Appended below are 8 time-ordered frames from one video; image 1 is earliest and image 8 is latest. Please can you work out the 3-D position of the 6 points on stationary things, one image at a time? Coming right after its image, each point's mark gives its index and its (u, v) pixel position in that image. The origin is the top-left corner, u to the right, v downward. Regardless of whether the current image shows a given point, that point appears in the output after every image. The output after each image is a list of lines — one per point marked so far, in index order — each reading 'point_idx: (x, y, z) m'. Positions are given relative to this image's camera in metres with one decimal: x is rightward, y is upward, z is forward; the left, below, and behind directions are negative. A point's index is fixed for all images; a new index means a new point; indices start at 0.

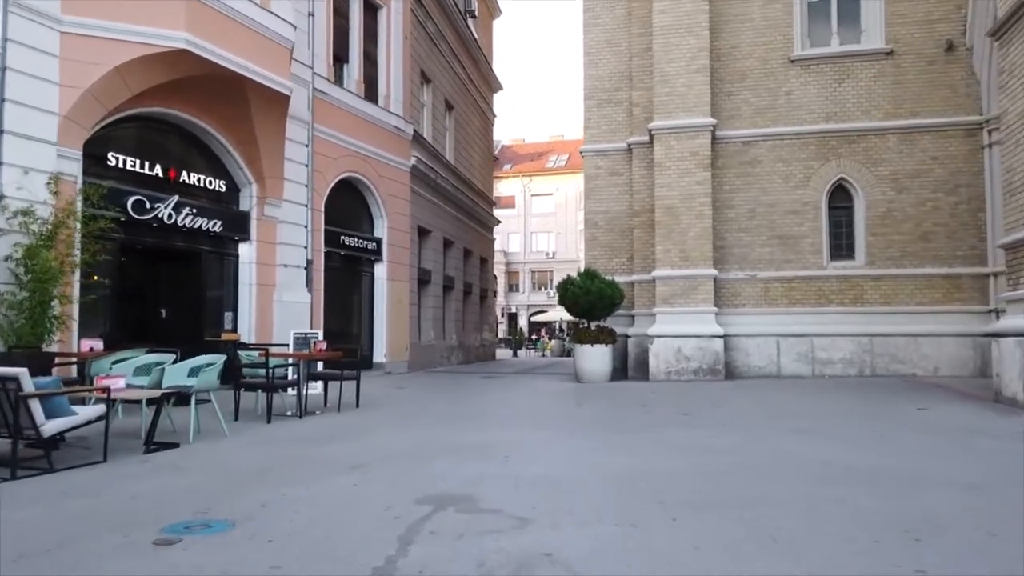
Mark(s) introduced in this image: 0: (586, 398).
0: (+1.3, -2.0, +12.9) m
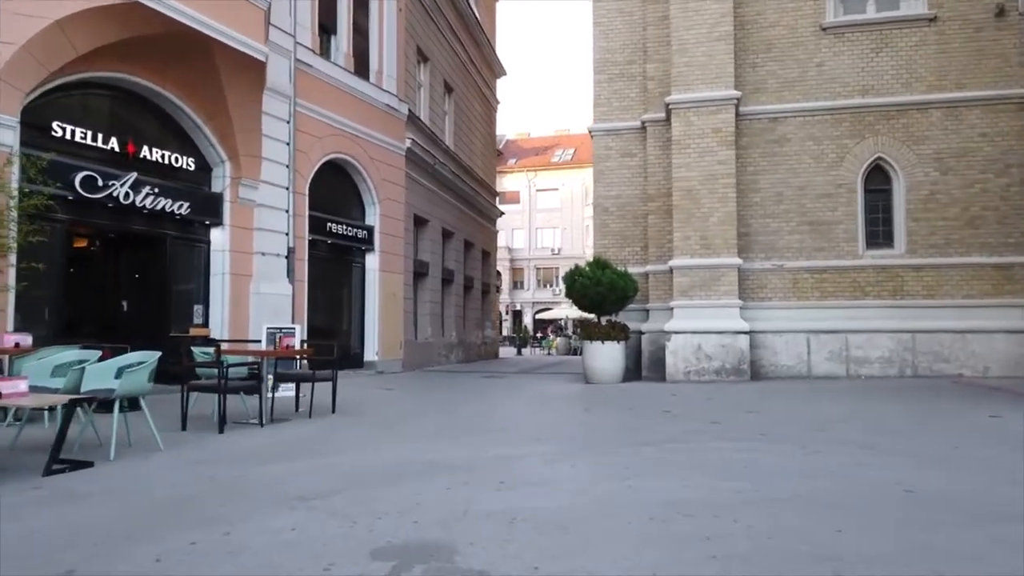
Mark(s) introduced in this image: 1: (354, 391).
0: (+1.3, -1.8, +11.3) m
1: (-3.0, -2.0, +13.7) m
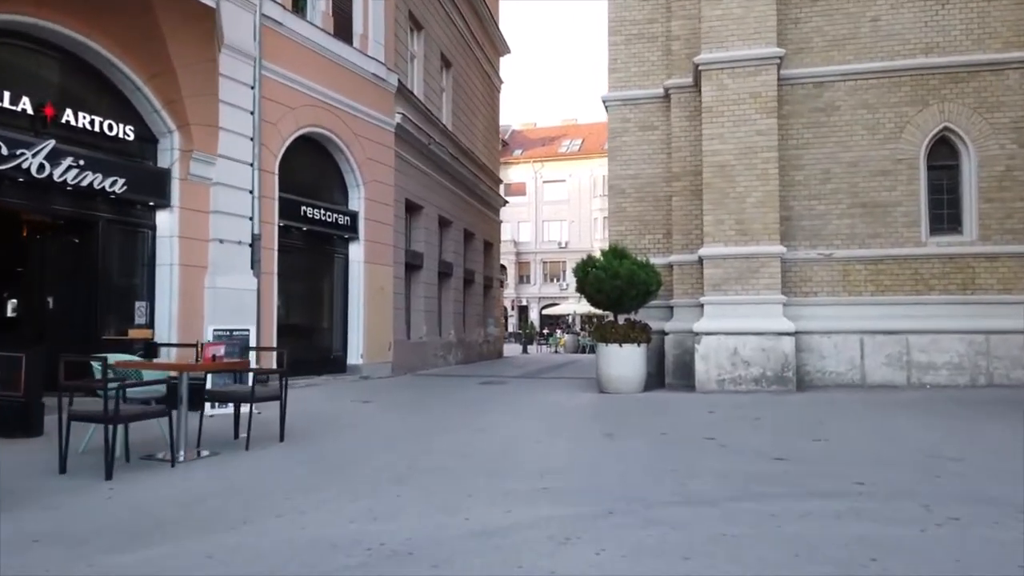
0: (+1.3, -1.7, +9.0) m
1: (-3.0, -1.8, +11.5) m
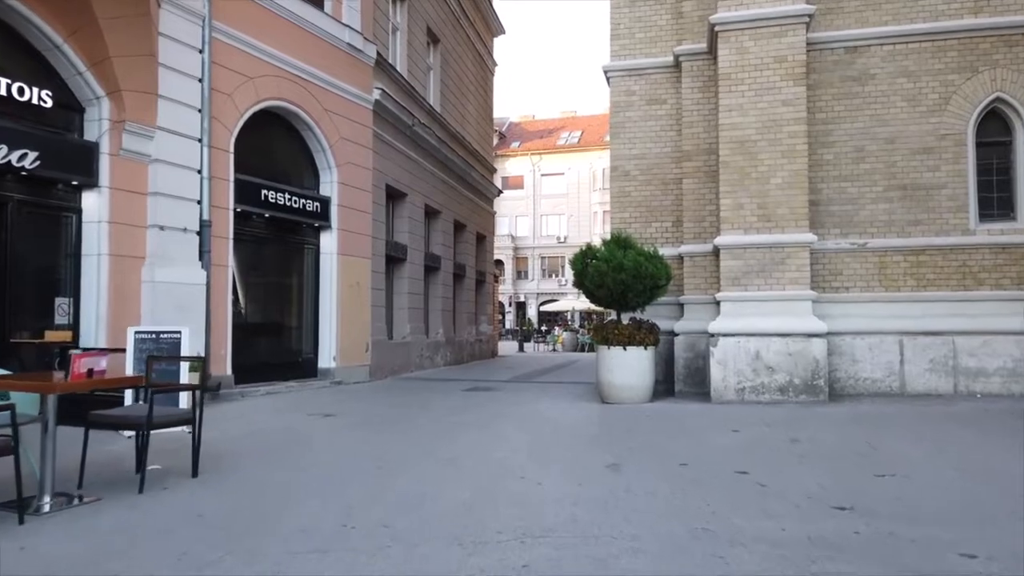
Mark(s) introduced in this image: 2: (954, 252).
0: (+1.1, -1.6, +7.3) m
1: (-3.2, -1.8, +9.8) m
2: (+7.0, +0.6, +11.6) m
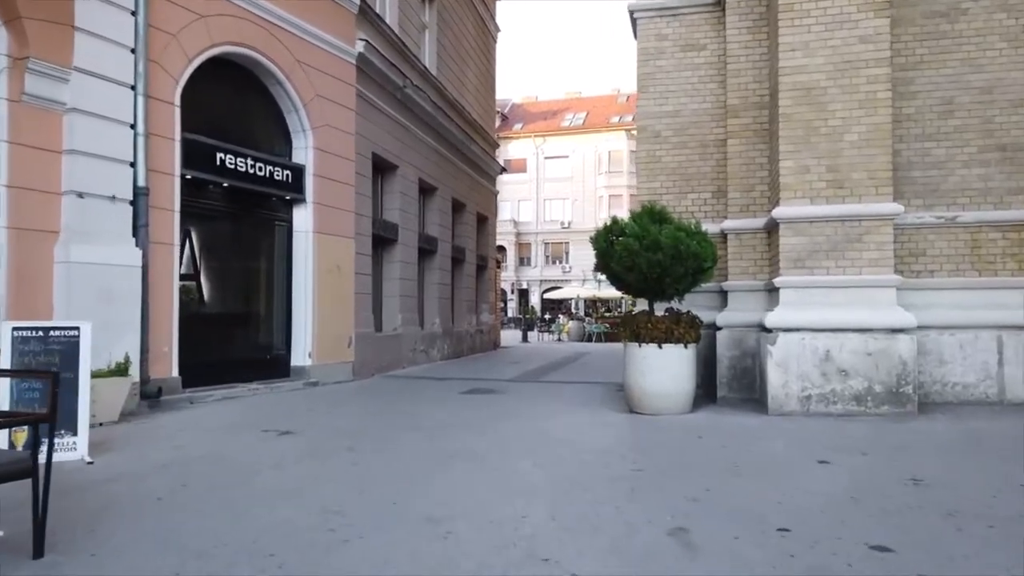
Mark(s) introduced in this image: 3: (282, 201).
0: (+1.2, -1.5, +5.2) m
1: (-3.1, -1.6, +7.7) m
2: (+7.2, +0.8, +9.3) m
3: (-3.9, +1.5, +12.4) m
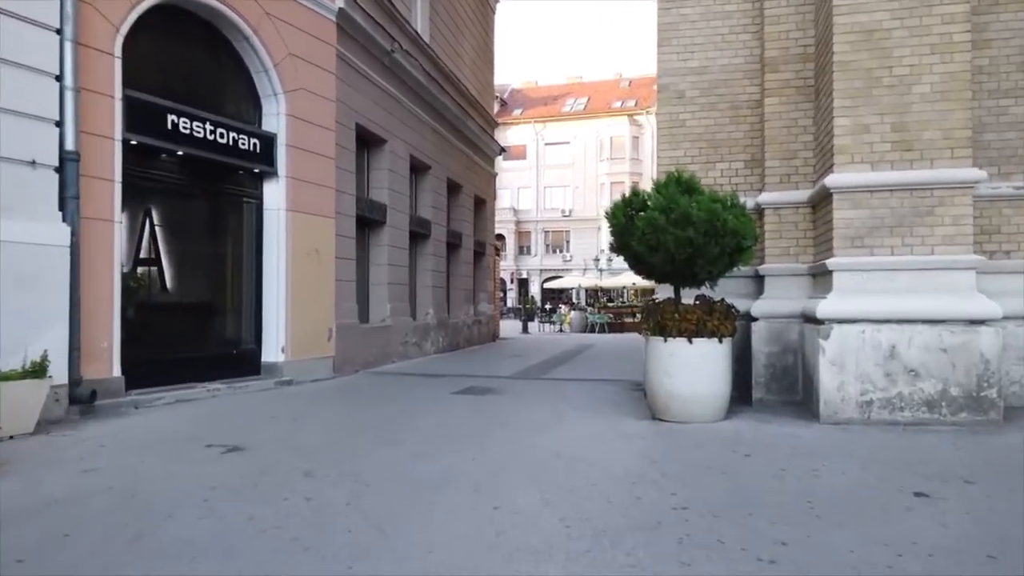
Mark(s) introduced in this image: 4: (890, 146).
0: (+1.3, -1.4, +3.7) m
1: (-3.1, -1.4, +6.2) m
2: (+7.2, +1.0, +7.9) m
3: (-3.9, +1.7, +10.9) m
4: (+3.9, +1.5, +7.5) m
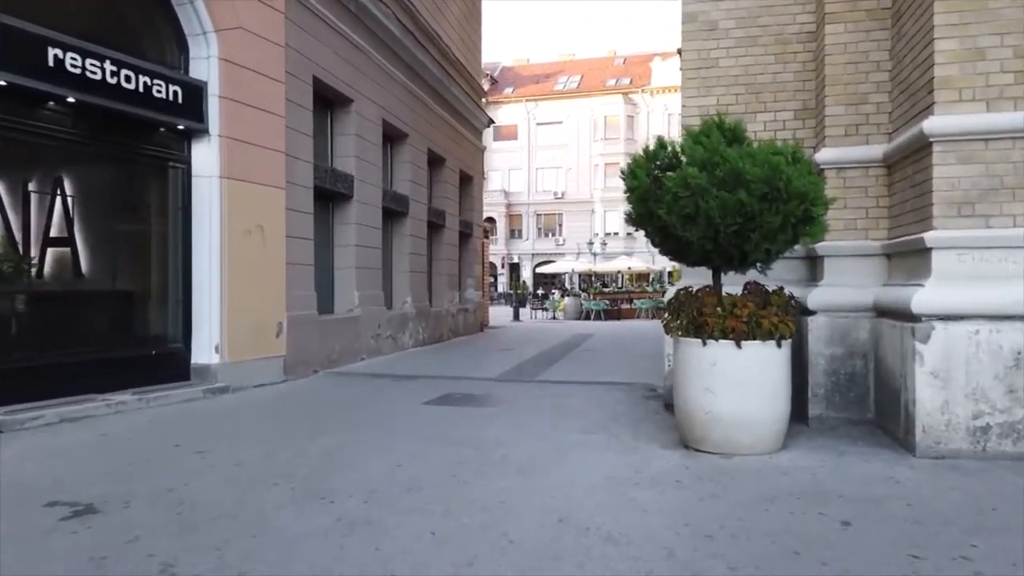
0: (+1.2, -1.3, +1.7) m
1: (-3.2, -1.3, +4.2) m
2: (+7.0, +1.1, +5.9) m
3: (-4.1, +1.9, +8.8) m
4: (+3.8, +1.6, +5.5) m
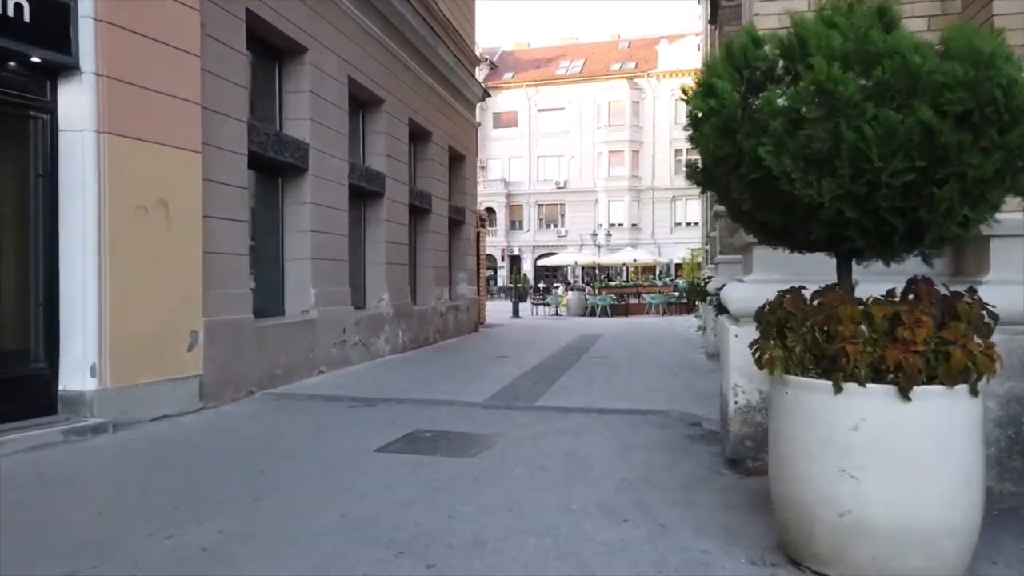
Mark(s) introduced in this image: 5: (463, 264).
0: (+1.1, -1.4, -0.7) m
1: (-3.2, -1.4, +1.7) m
2: (+6.9, +1.1, +3.4) m
3: (-4.2, +1.9, +6.3) m
4: (+3.7, +1.6, +3.0) m
5: (-1.2, +0.6, +18.3) m
